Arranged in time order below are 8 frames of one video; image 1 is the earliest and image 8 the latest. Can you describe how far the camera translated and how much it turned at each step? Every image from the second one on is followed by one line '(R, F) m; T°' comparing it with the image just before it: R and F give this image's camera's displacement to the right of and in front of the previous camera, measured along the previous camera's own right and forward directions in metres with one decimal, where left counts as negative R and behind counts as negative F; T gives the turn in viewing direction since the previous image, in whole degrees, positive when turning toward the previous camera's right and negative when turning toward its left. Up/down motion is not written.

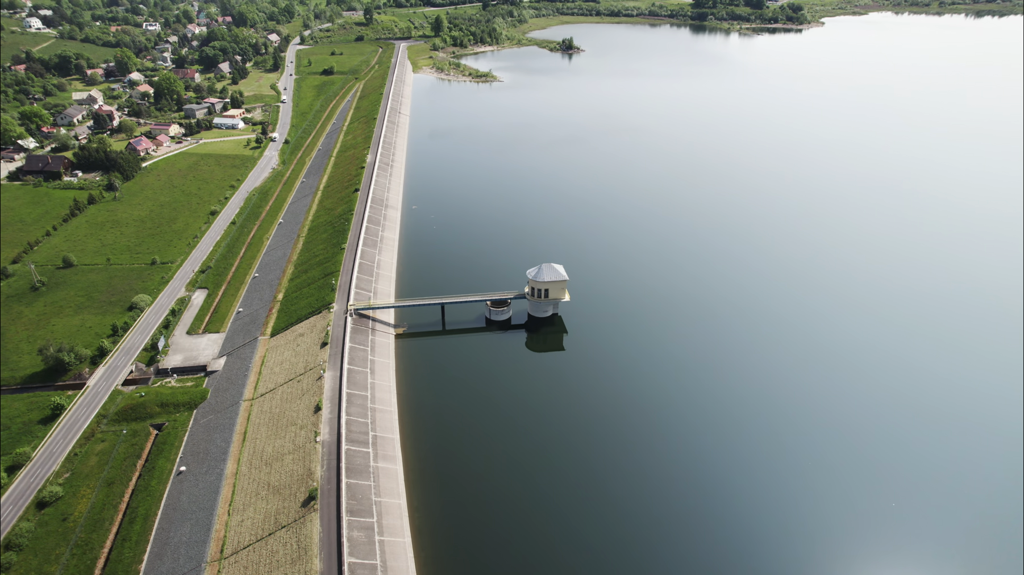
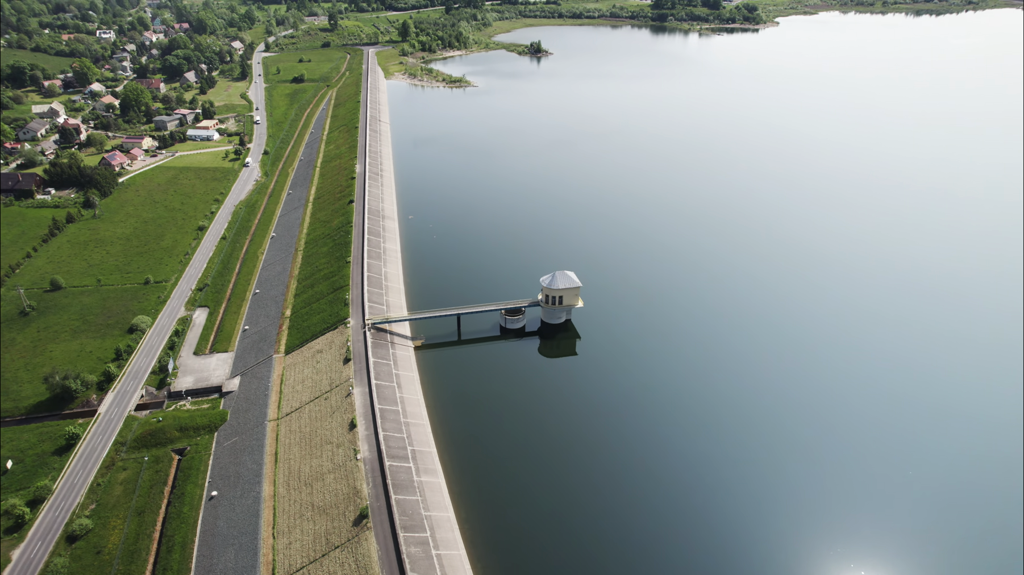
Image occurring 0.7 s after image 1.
(-6.1, -0.7) m; +3°
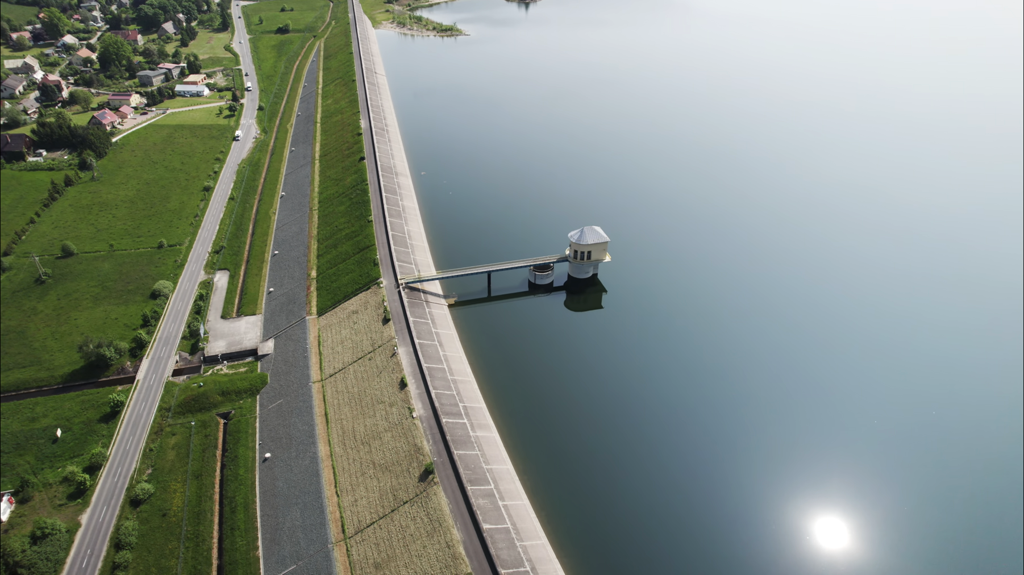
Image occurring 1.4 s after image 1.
(-5.9, +0.3) m; +1°
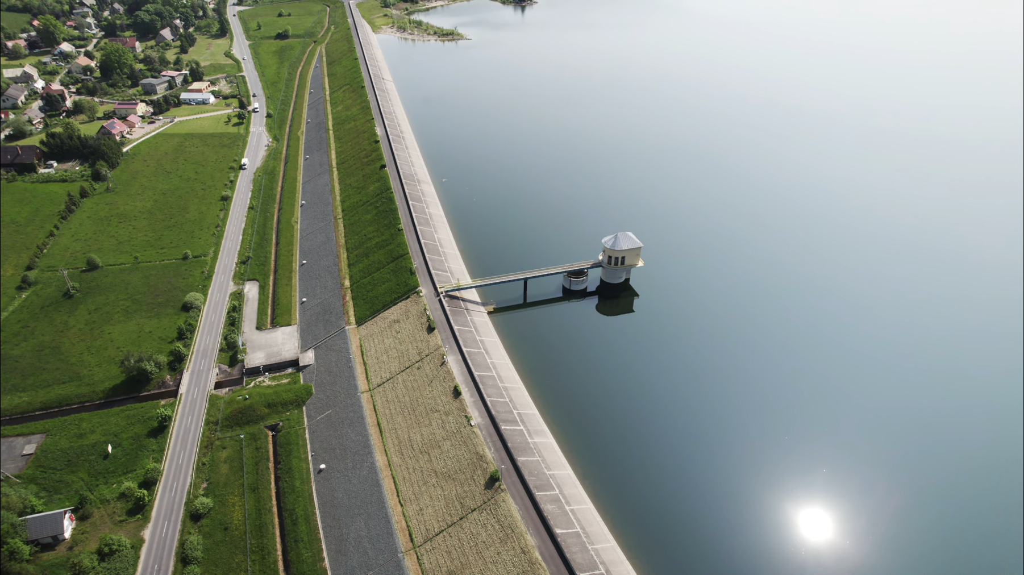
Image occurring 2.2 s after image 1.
(-6.0, -0.4) m; +1°
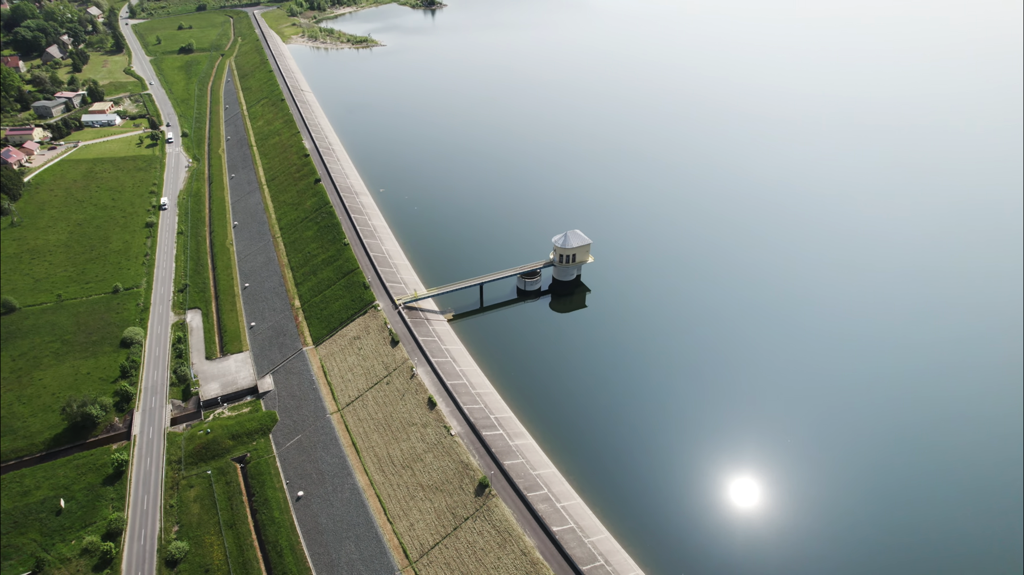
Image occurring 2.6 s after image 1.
(-3.2, -1.1) m; +7°
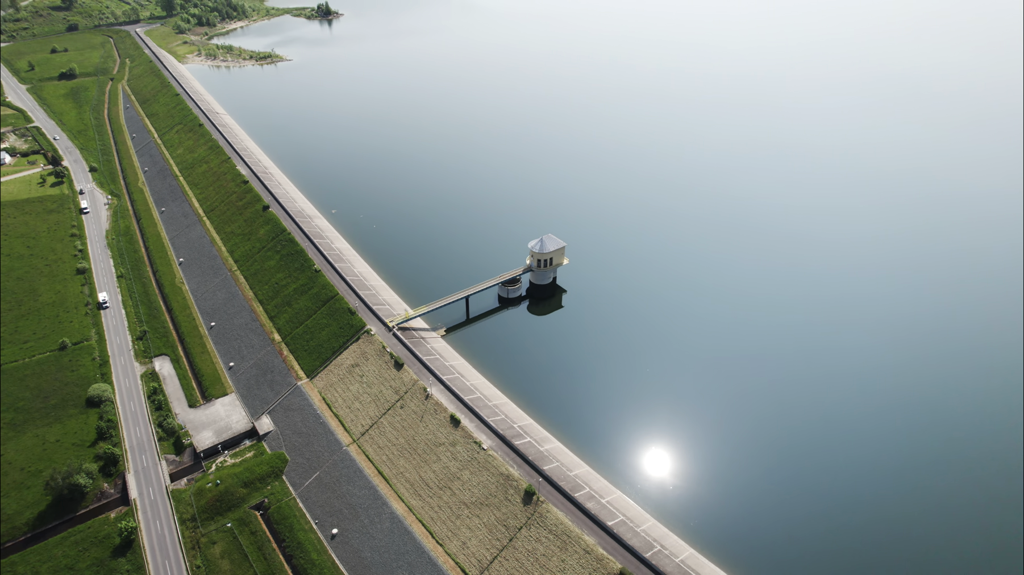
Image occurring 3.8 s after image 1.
(-9.1, -1.1) m; +8°
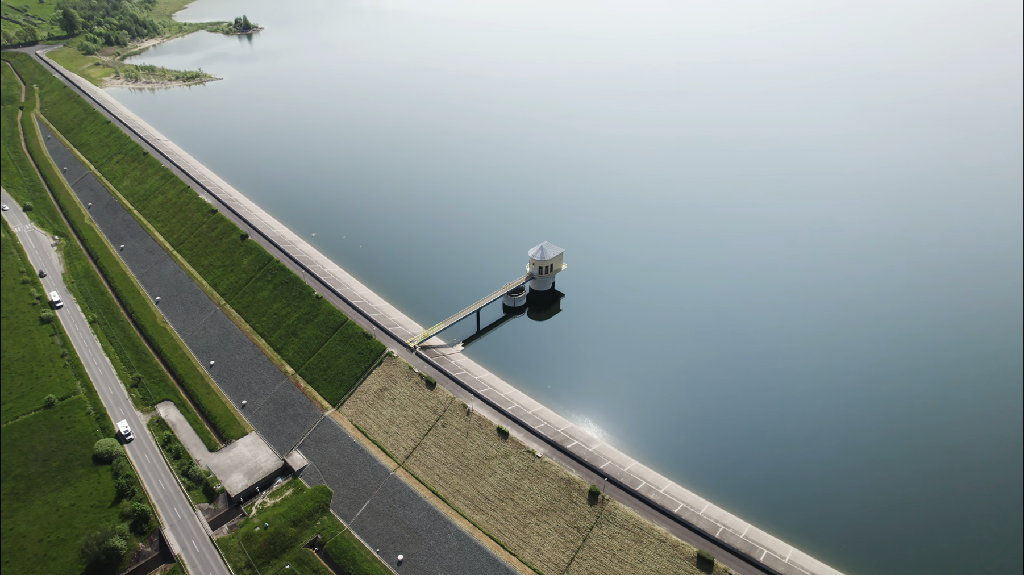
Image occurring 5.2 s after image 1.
(-10.0, -0.9) m; +7°
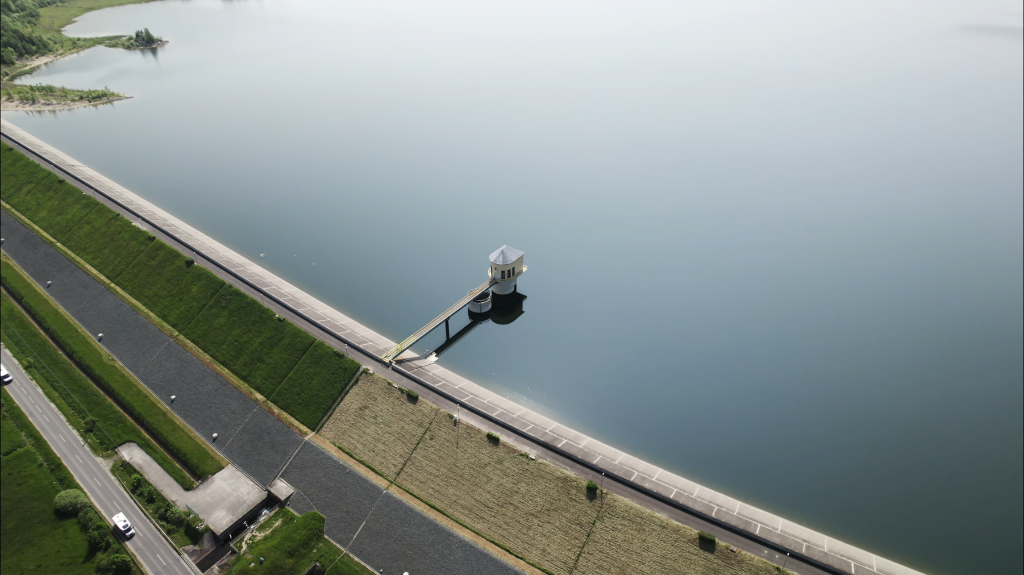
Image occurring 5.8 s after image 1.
(-4.2, -1.1) m; +6°
